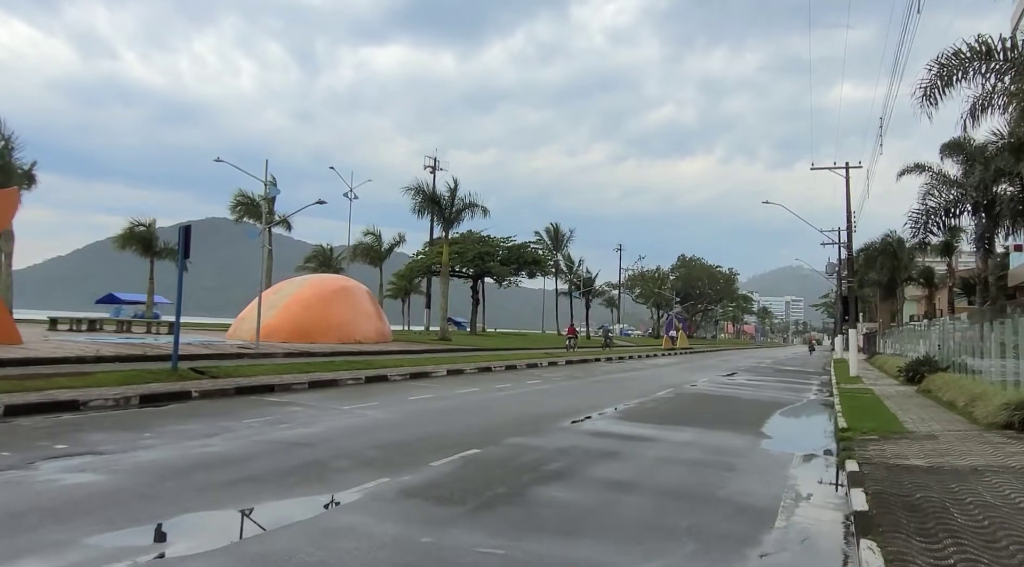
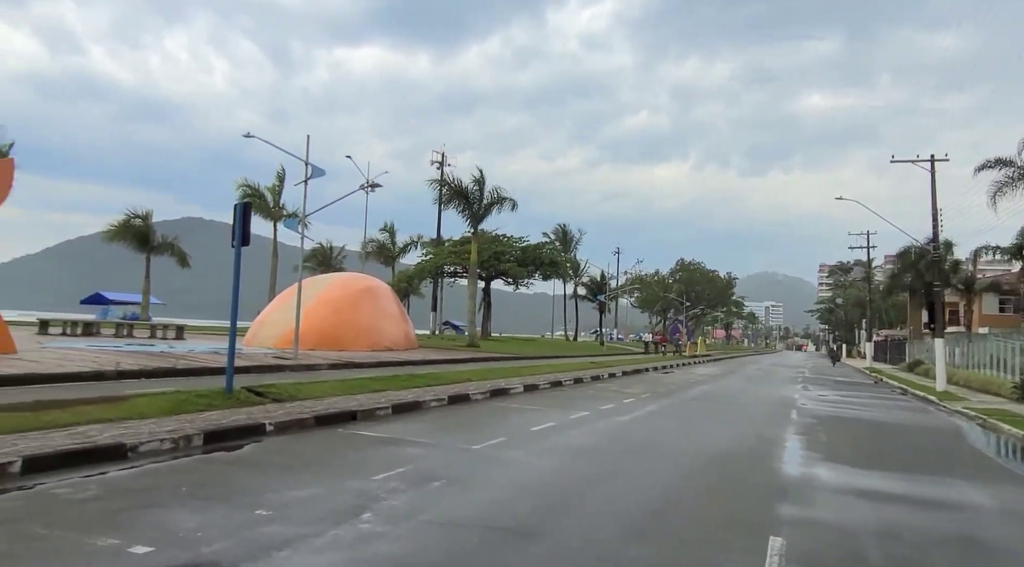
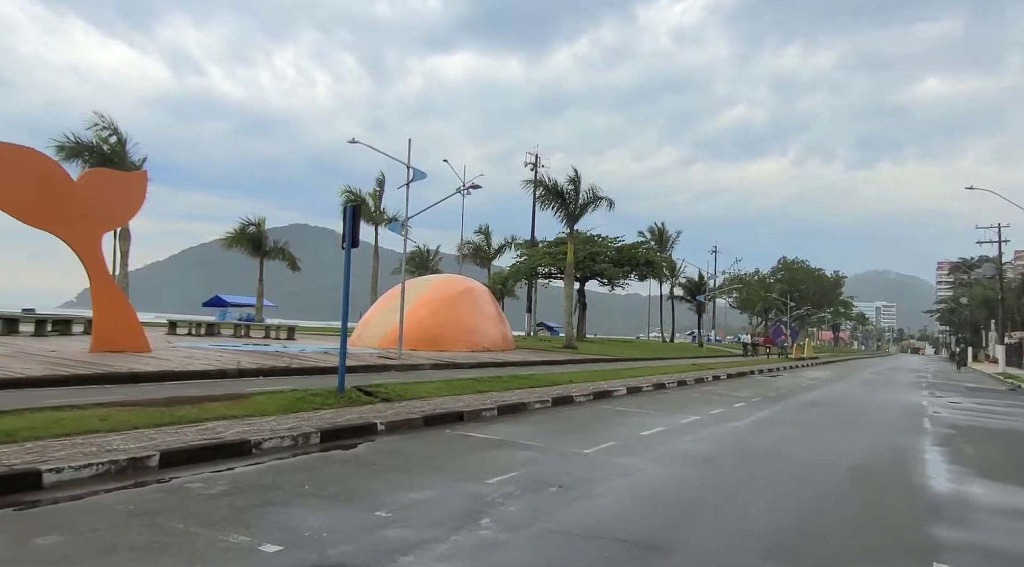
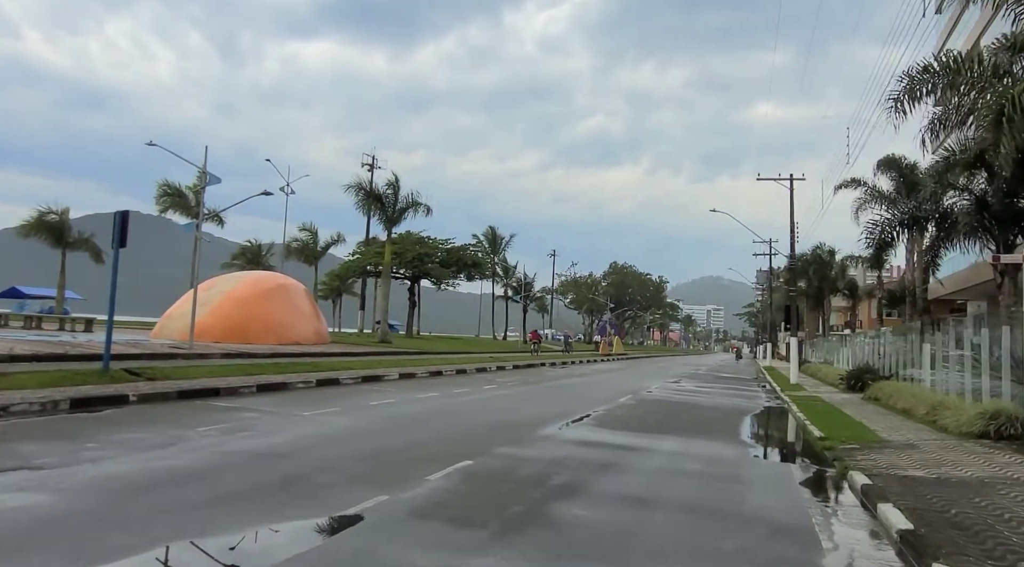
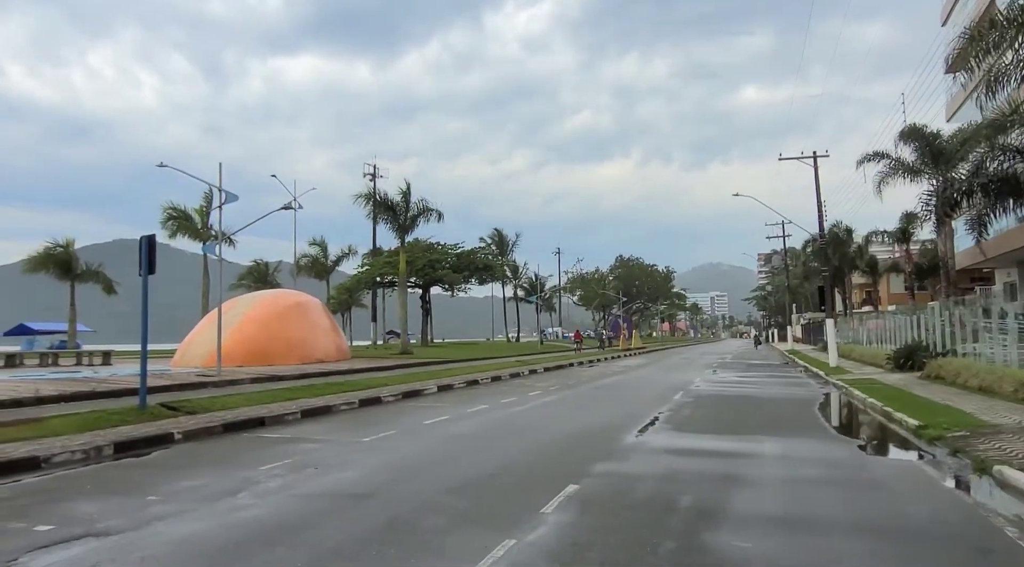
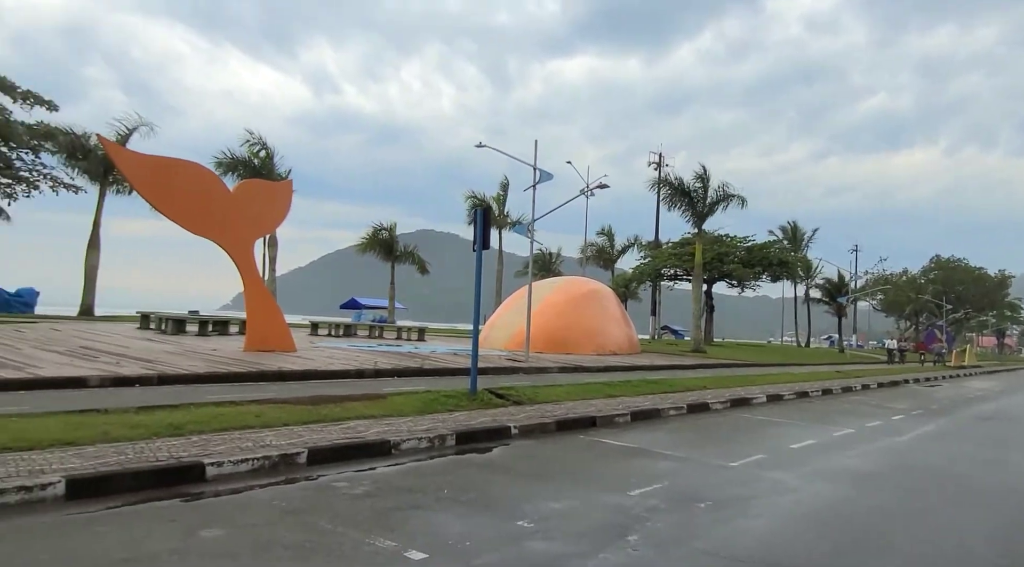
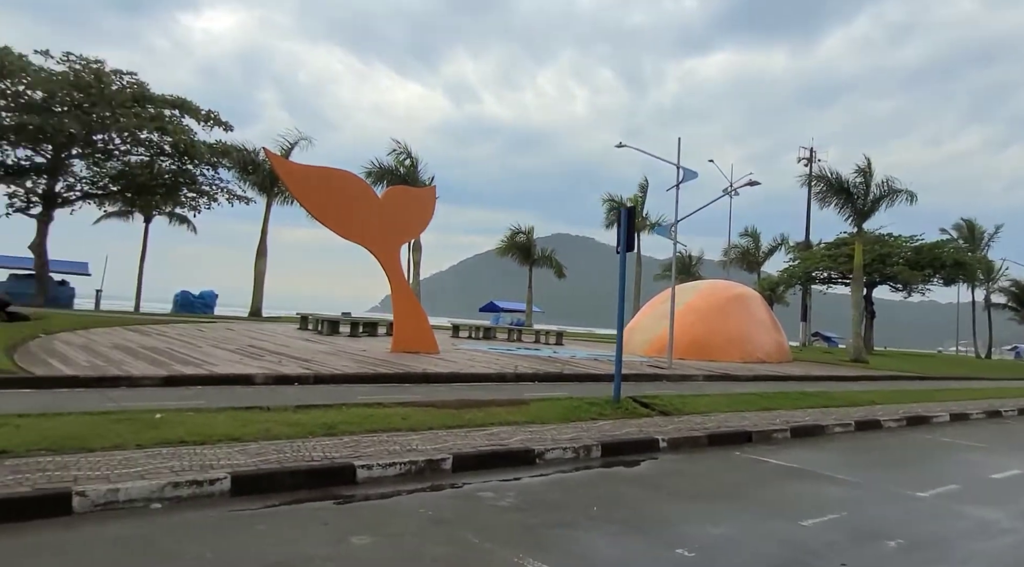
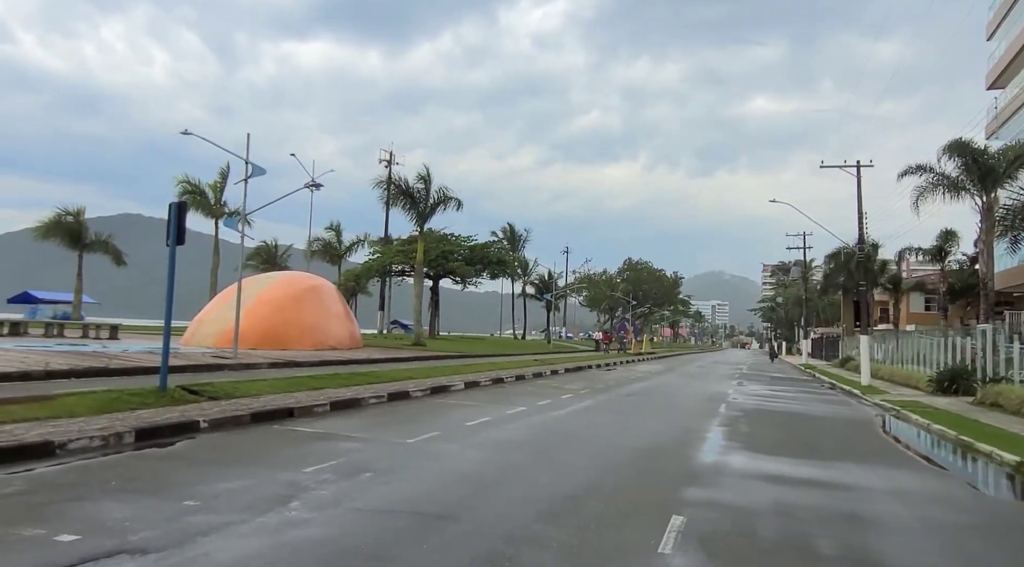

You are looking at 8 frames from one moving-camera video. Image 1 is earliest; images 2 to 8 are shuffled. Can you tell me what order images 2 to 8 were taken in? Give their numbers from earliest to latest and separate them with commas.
4, 5, 8, 2, 3, 6, 7
